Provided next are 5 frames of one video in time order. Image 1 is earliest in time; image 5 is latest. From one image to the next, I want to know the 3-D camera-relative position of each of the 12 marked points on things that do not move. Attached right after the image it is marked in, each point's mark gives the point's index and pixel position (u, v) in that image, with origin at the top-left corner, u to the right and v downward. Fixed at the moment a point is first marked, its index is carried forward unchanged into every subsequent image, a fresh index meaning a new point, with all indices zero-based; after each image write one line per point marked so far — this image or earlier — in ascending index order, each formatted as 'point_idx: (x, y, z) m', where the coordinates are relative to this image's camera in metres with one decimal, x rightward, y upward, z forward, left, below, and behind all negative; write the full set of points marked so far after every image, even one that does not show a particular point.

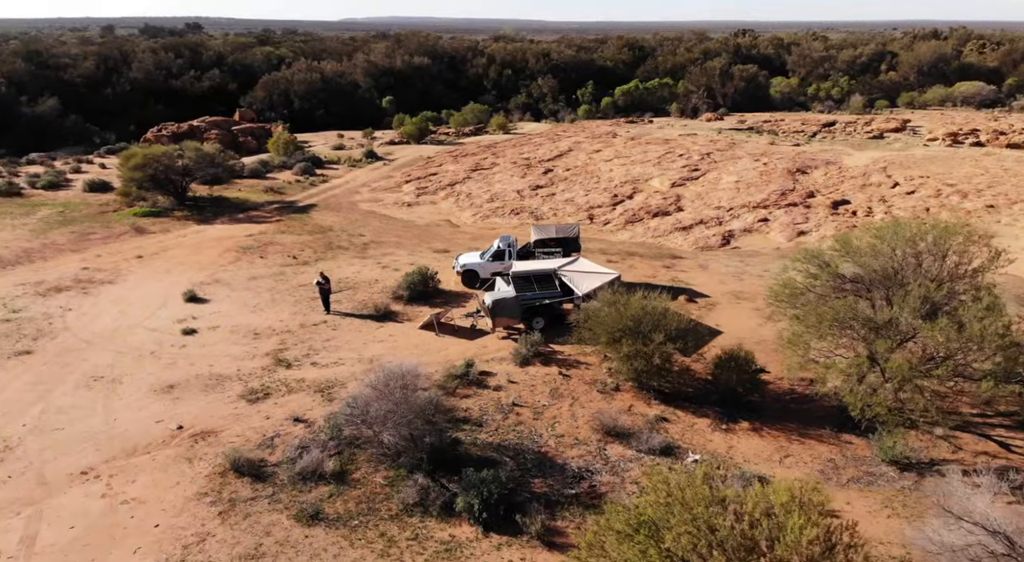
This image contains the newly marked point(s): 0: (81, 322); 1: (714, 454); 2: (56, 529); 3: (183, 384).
0: (-11.2, -1.1, +19.9) m
1: (+3.4, -3.0, +13.0) m
2: (-6.9, -3.7, +11.5) m
3: (-6.9, -2.2, +16.1) m
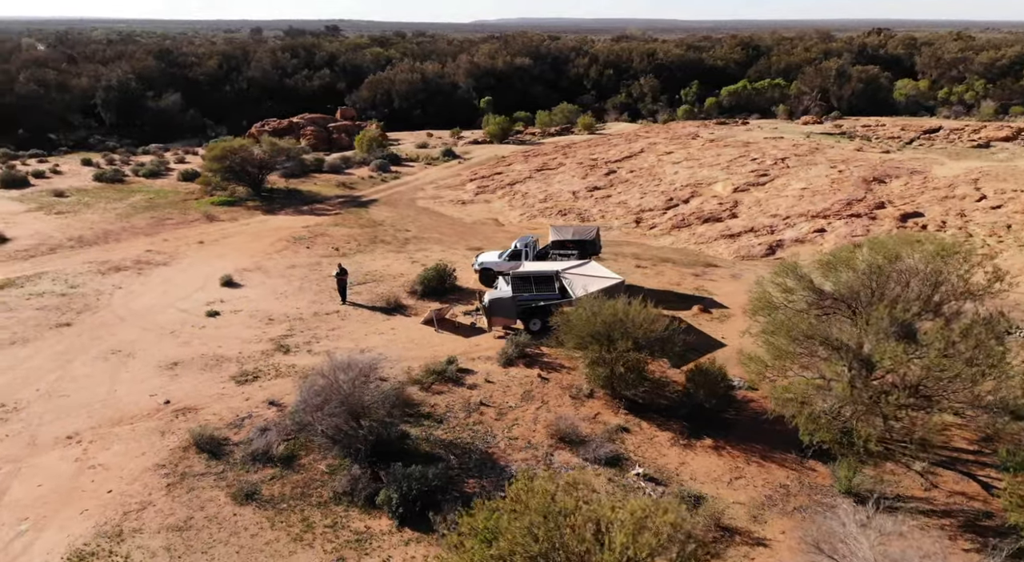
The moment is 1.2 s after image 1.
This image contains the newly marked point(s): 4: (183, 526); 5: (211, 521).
0: (-10.9, -0.5, +21.5) m
1: (+2.5, -3.1, +12.5) m
2: (-8.0, -3.3, +12.5) m
3: (-7.3, -1.8, +17.1) m
4: (-4.9, -3.6, +11.3) m
5: (-4.5, -3.6, +11.5) m
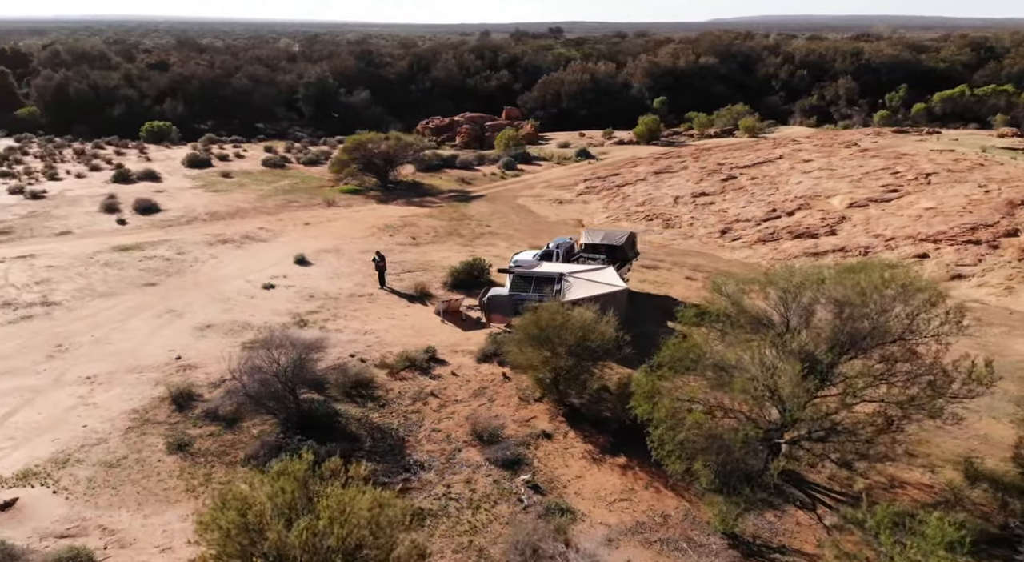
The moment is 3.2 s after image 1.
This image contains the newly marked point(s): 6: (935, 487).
0: (-9.6, +0.4, +24.3) m
1: (+0.7, -3.2, +12.1) m
2: (-9.4, -2.5, +14.9) m
3: (-7.4, -1.1, +19.1) m
4: (-6.7, -3.1, +13.0) m
5: (-6.3, -3.1, +13.0) m
6: (+6.5, -3.2, +11.8) m
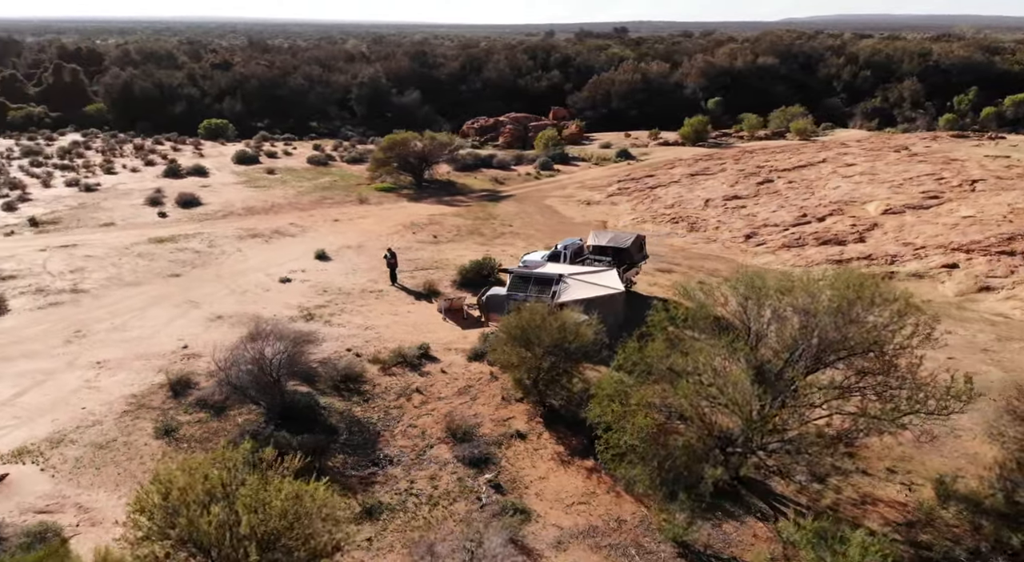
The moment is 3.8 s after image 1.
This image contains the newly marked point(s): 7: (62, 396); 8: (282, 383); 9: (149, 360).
0: (-9.1, +0.6, +25.1) m
1: (+0.1, -3.2, +12.1) m
2: (-9.7, -2.3, +15.7) m
3: (-7.3, -0.9, +19.7) m
4: (-7.2, -2.9, +13.5) m
5: (-6.8, -2.9, +13.5) m
6: (+5.8, -3.3, +11.3) m
7: (-9.1, -2.3, +15.5) m
8: (-4.4, -2.0, +14.6) m
9: (-8.2, -1.8, +17.2) m
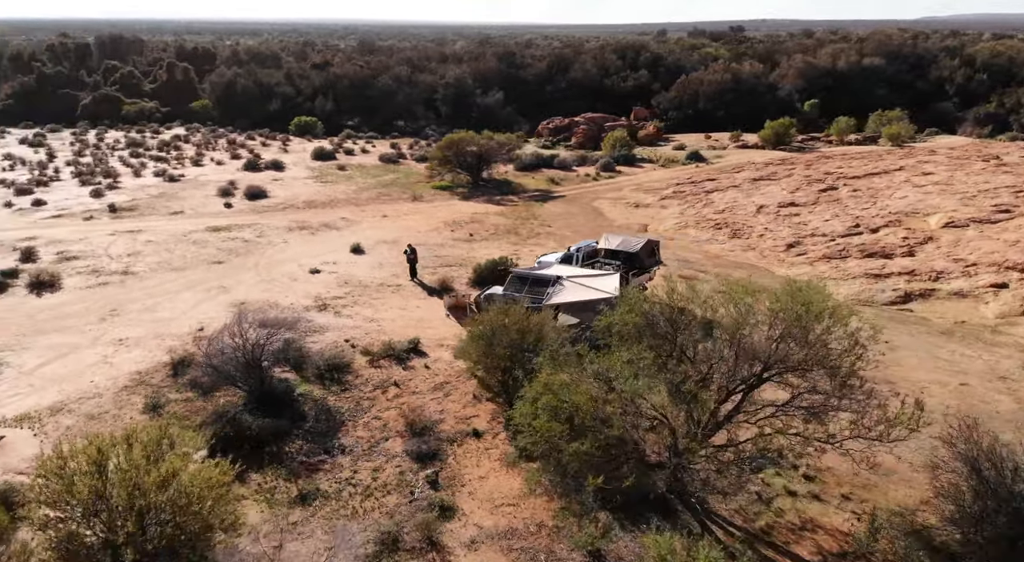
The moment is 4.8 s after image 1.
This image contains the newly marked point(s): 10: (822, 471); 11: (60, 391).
0: (-8.1, +1.0, +26.3) m
1: (-0.9, -3.1, +12.2) m
2: (-10.1, -1.9, +17.0) m
3: (-7.1, -0.6, +20.7) m
4: (-7.9, -2.6, +14.6) m
5: (-7.5, -2.6, +14.5) m
6: (+4.7, -3.5, +10.6) m
7: (-9.5, -1.9, +16.7) m
8: (-4.9, -1.8, +15.3) m
9: (-8.4, -1.4, +18.3) m
10: (+4.8, -3.0, +11.9) m
11: (-9.2, -2.3, +15.6) m
